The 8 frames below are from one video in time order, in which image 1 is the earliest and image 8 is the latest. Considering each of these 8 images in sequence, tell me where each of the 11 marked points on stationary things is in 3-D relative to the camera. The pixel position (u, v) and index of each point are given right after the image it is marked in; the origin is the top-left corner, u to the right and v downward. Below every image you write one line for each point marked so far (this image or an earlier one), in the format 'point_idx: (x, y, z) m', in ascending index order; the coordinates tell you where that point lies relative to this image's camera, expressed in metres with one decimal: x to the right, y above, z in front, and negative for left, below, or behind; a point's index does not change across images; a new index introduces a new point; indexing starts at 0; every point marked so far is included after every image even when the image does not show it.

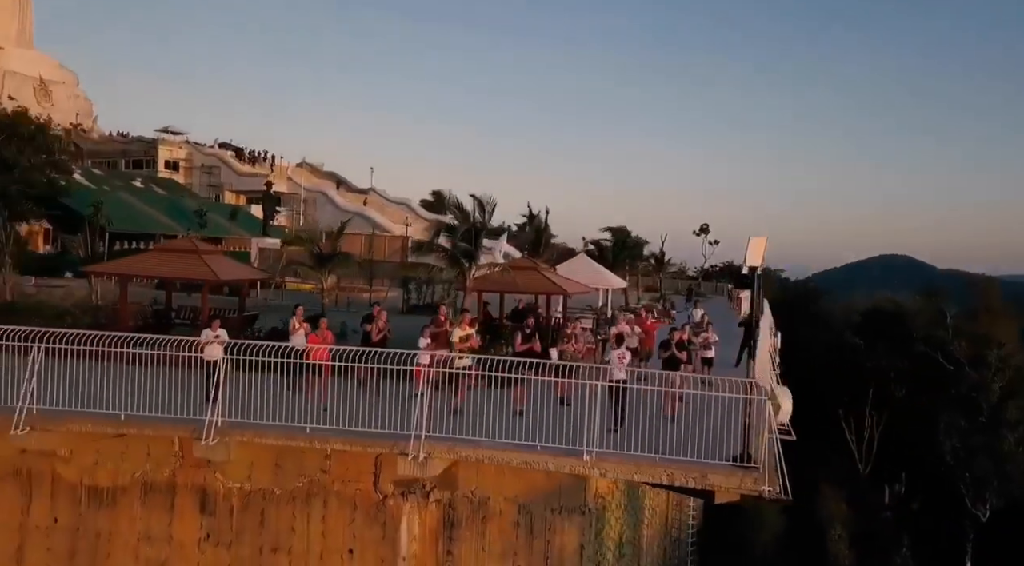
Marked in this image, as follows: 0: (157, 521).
0: (-3.9, -2.6, +10.2) m
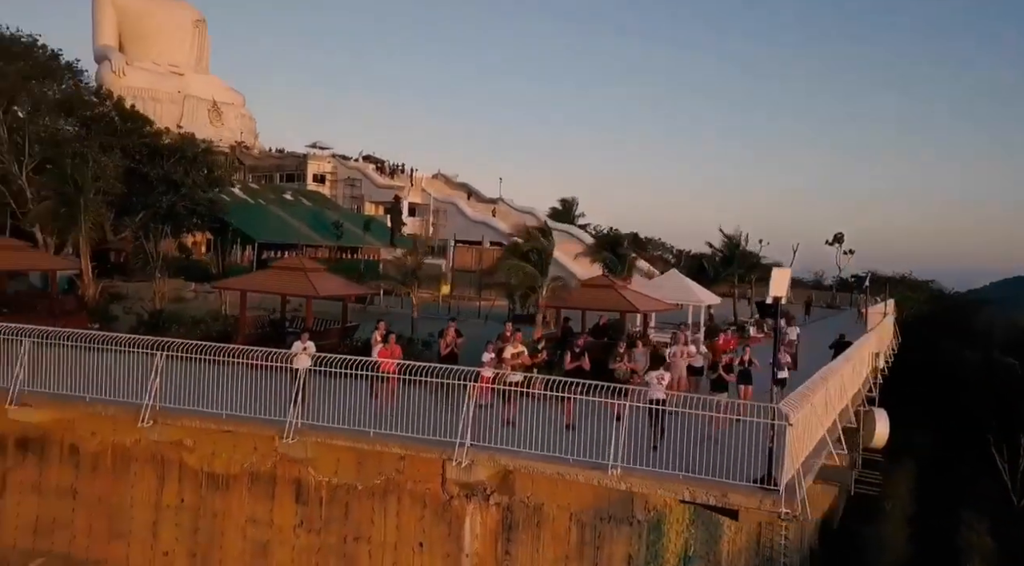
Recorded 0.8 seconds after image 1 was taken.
0: (-3.1, -2.8, +11.6) m
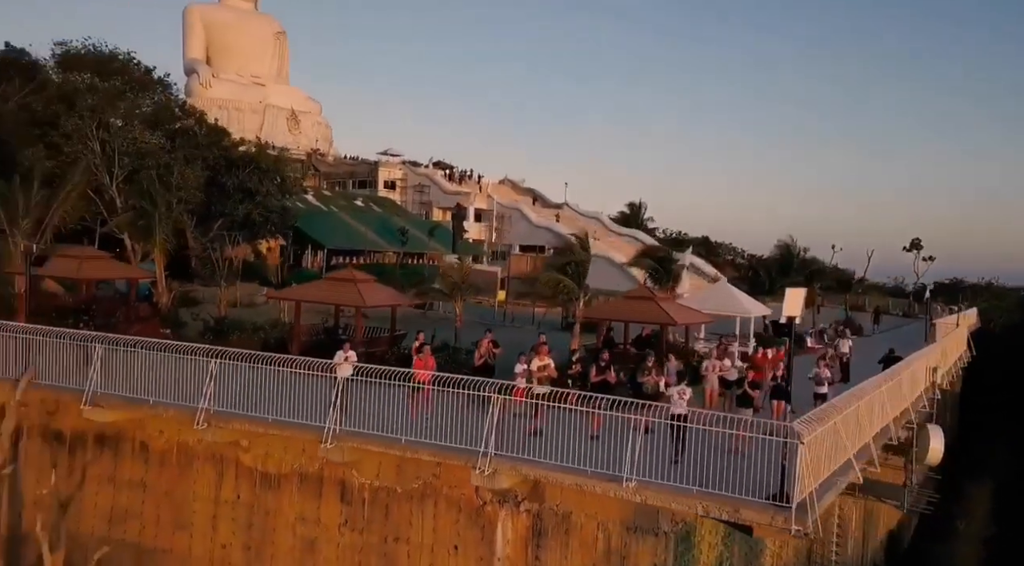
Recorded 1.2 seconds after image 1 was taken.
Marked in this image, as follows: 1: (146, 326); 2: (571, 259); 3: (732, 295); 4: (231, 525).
0: (-2.7, -2.9, +12.3) m
1: (-6.1, -0.7, +15.5) m
2: (+0.8, +0.3, +14.2) m
3: (+3.8, -0.2, +16.3) m
4: (-3.9, -3.3, +12.9) m
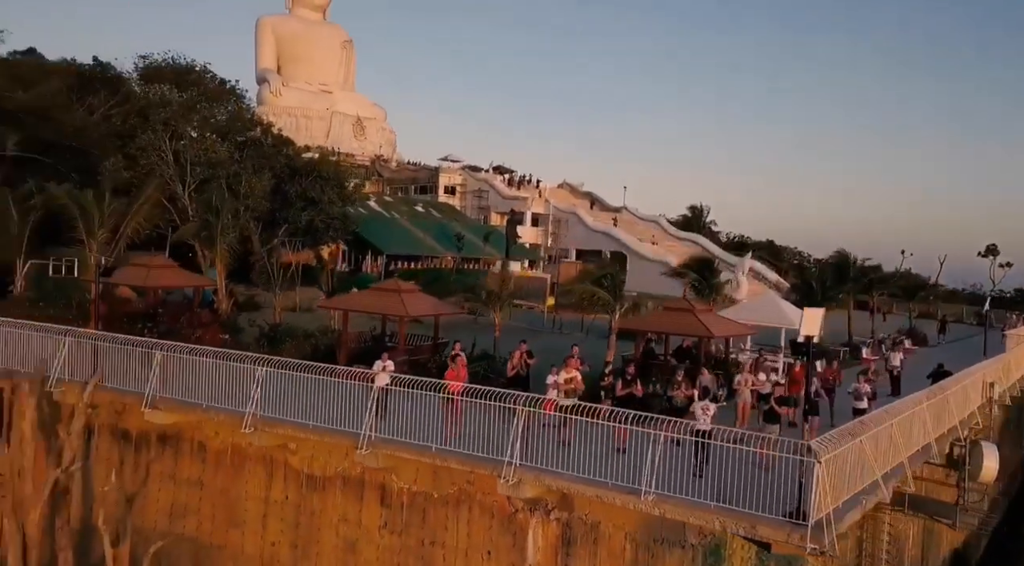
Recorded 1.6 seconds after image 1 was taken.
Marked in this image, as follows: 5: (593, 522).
0: (-2.2, -3.0, +12.8) m
1: (-5.3, -0.8, +16.3) m
2: (+1.5, +0.1, +14.4) m
3: (+4.6, -0.4, +16.3) m
4: (-3.3, -3.5, +13.5) m
5: (+0.9, -2.8, +10.9) m
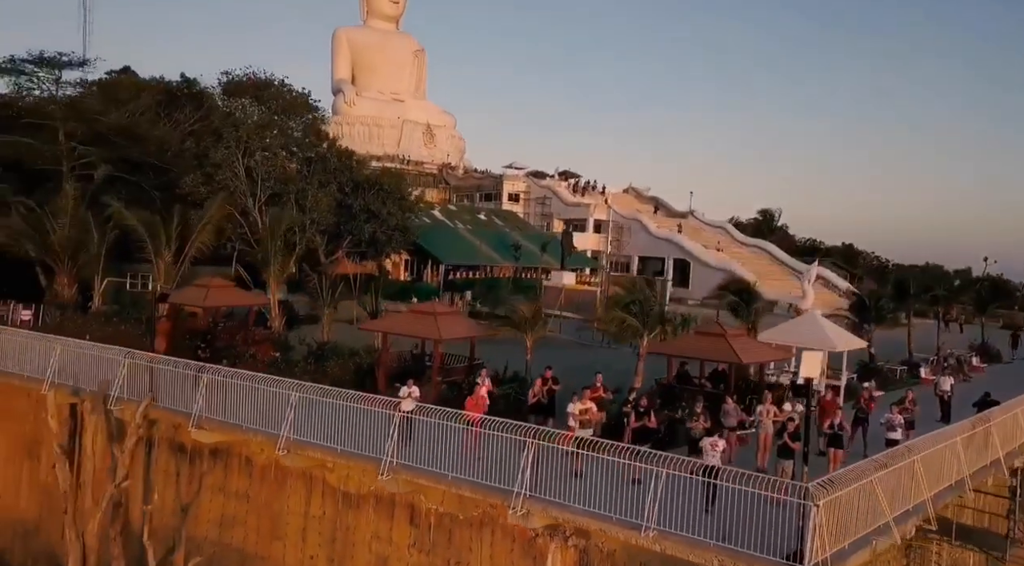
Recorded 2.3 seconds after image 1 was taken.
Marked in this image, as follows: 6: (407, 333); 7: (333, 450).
0: (-1.8, -3.4, +13.2) m
1: (-4.6, -1.2, +17.0) m
2: (+2.0, -0.2, +14.5) m
3: (+5.3, -0.7, +16.1) m
4: (-2.9, -3.8, +14.0) m
5: (+1.1, -3.2, +11.1) m
6: (-1.6, -0.8, +14.2) m
7: (-2.2, -2.1, +11.7) m
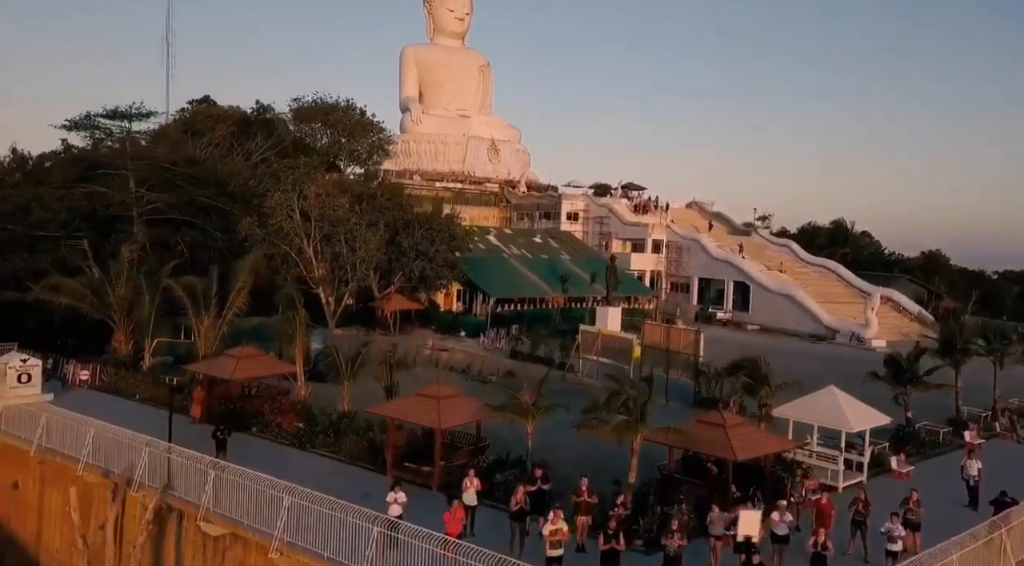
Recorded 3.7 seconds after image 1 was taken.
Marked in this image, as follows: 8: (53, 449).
0: (-1.9, -4.8, +13.6) m
1: (-4.3, -2.5, +17.5) m
2: (+2.0, -1.6, +14.5) m
3: (+5.4, -2.0, +15.7) m
4: (-2.9, -5.2, +14.5) m
5: (+0.9, -4.6, +11.2) m
6: (-1.6, -2.1, +14.5) m
7: (-2.4, -3.5, +12.1) m
8: (-8.1, -2.9, +16.6) m
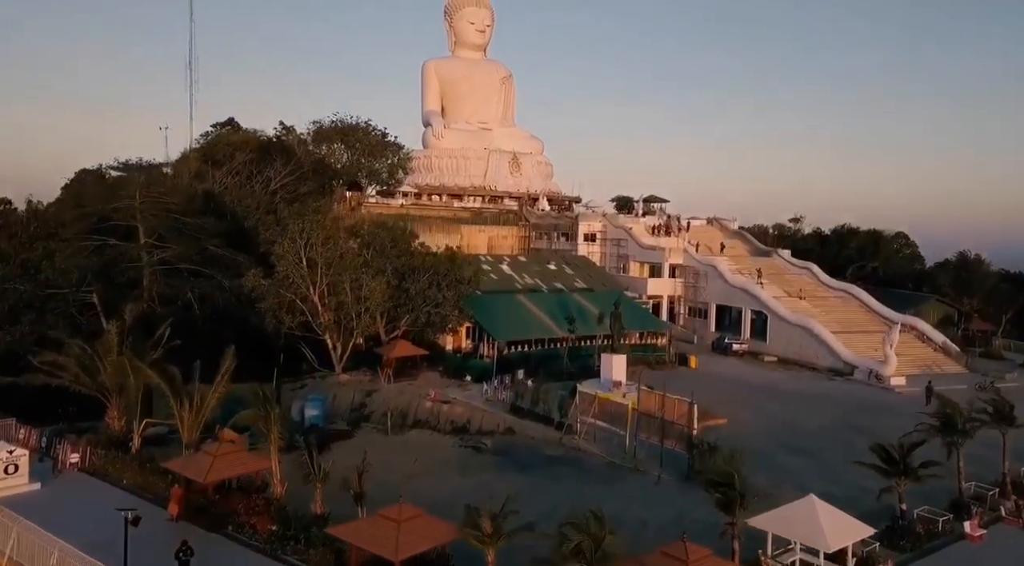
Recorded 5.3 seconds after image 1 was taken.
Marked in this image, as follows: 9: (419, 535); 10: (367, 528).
0: (-2.5, -6.7, +13.3) m
1: (-4.8, -4.4, +17.4) m
2: (+1.4, -3.4, +14.0) m
3: (+4.9, -3.7, +15.1) m
4: (-3.4, -7.1, +14.3) m
5: (+0.1, -6.5, +10.8) m
6: (-2.2, -4.0, +14.3) m
7: (-3.1, -5.5, +11.9) m
8: (-8.6, -4.9, +16.6) m
9: (-1.4, -3.8, +14.5) m
10: (-2.3, -3.8, +14.7) m
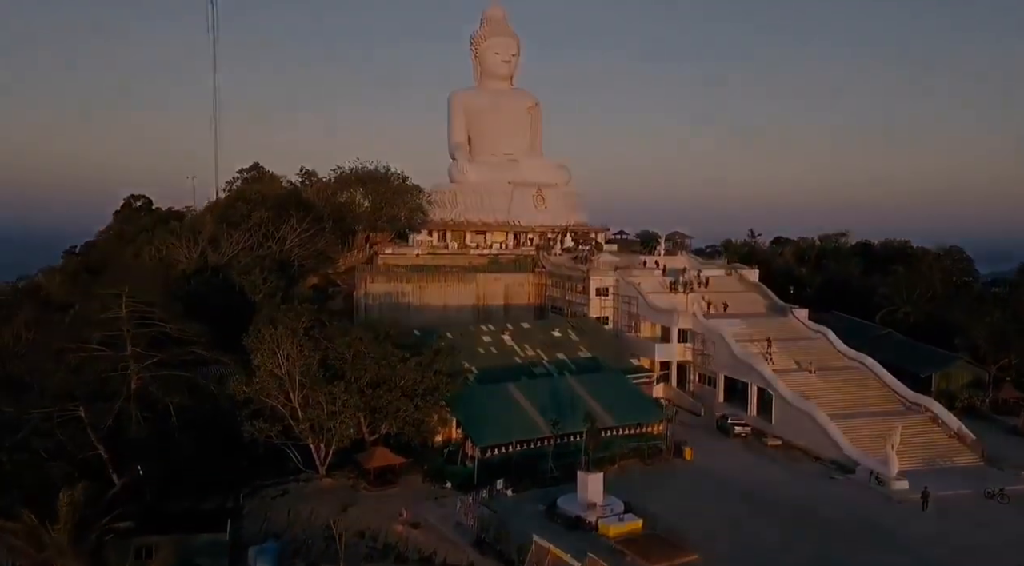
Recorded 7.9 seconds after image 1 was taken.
0: (-4.5, -11.1, +13.2) m
1: (-6.5, -8.6, +17.3) m
2: (-0.8, -7.6, +13.3) m
3: (+2.8, -7.8, +14.1) m
4: (-5.4, -11.5, +14.3) m
5: (-2.2, -10.9, +10.4) m
6: (-4.3, -8.3, +14.0) m
7: (-5.4, -9.9, +11.7) m
8: (-10.4, -9.2, +17.0) m
9: (-3.4, -8.1, +14.1) m
10: (-4.3, -8.1, +14.4) m
